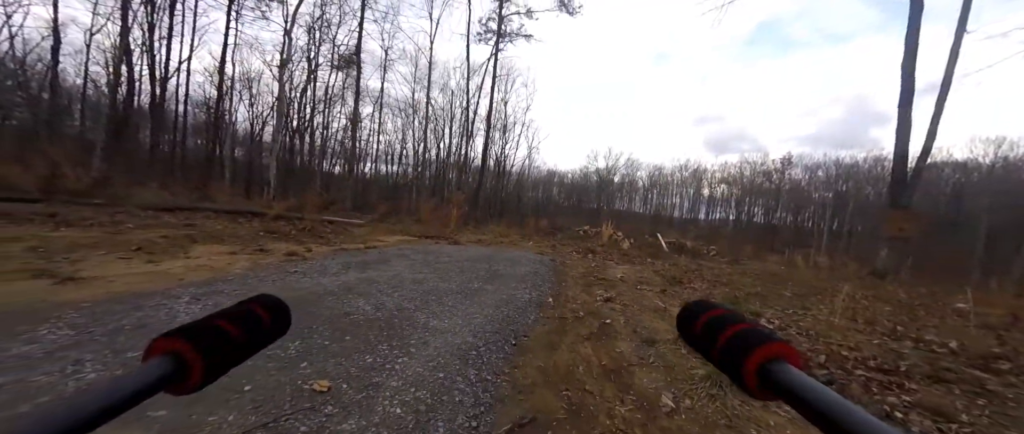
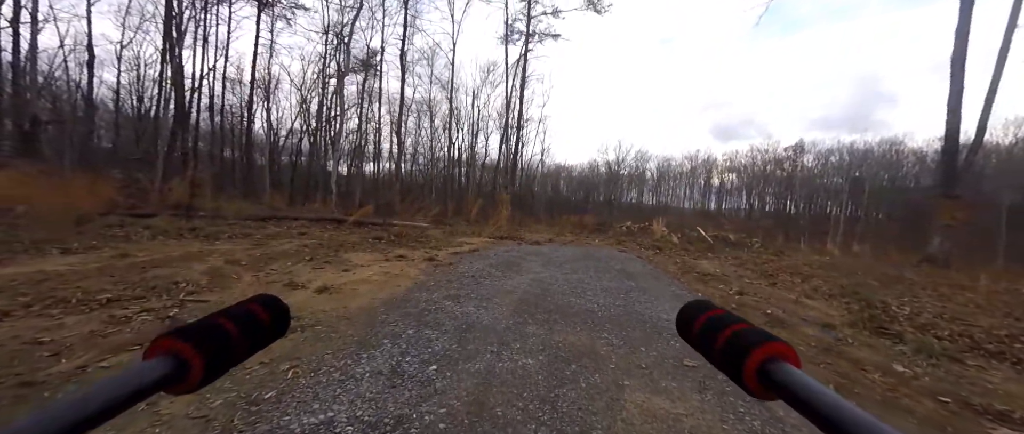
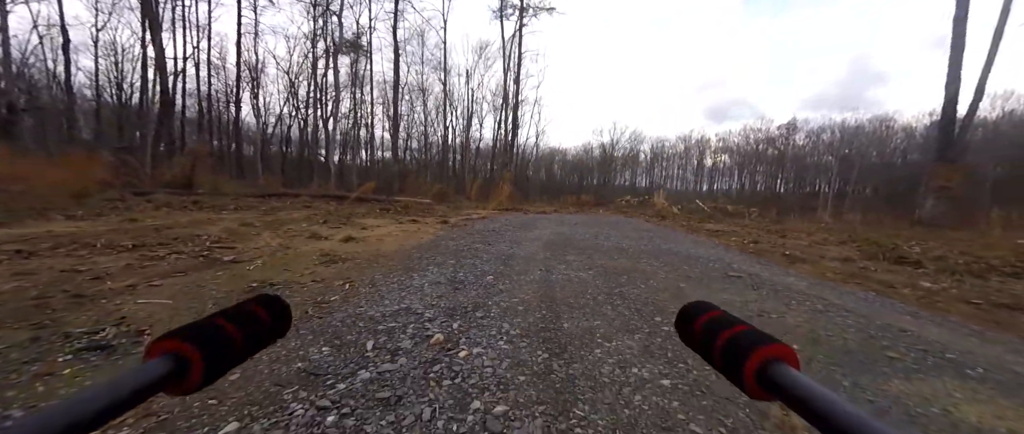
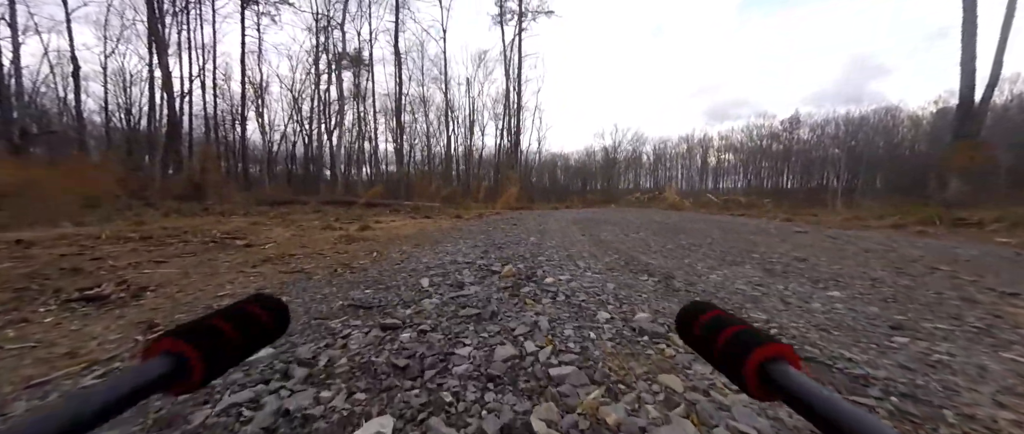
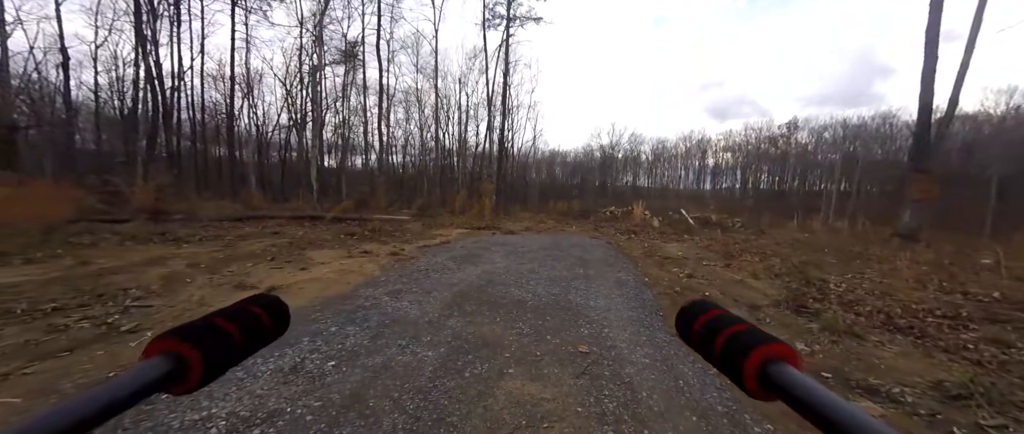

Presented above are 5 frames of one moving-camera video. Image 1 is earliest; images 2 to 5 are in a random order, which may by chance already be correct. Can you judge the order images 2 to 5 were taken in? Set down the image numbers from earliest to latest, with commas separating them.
5, 2, 3, 4
